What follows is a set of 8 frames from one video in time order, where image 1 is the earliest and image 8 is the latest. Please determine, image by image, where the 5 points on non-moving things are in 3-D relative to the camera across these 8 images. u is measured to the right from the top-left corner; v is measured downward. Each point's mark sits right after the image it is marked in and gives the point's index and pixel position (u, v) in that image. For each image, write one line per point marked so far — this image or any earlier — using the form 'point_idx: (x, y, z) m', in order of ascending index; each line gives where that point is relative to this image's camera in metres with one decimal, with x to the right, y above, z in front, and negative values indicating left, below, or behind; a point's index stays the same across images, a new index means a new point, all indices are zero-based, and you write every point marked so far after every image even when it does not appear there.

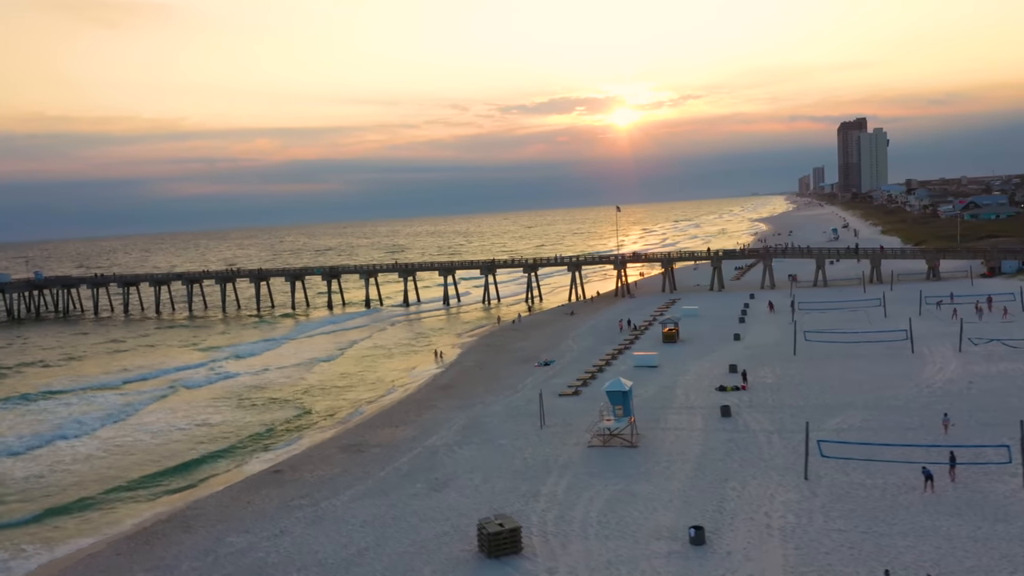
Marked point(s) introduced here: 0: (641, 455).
0: (+3.2, -4.1, +18.9) m
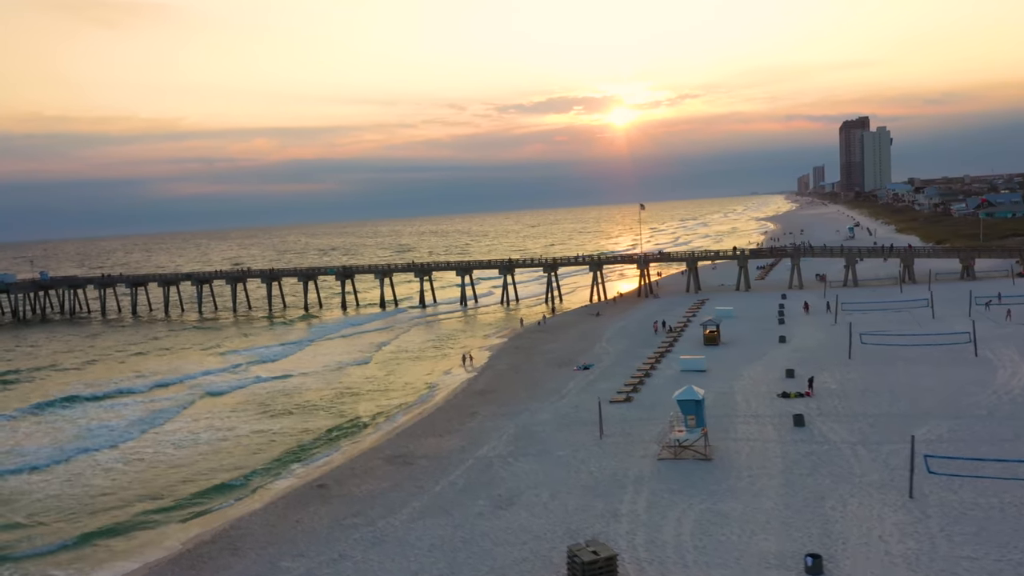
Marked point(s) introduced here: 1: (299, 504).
0: (+4.7, -4.1, +17.6) m
1: (-5.1, -5.1, +18.3) m
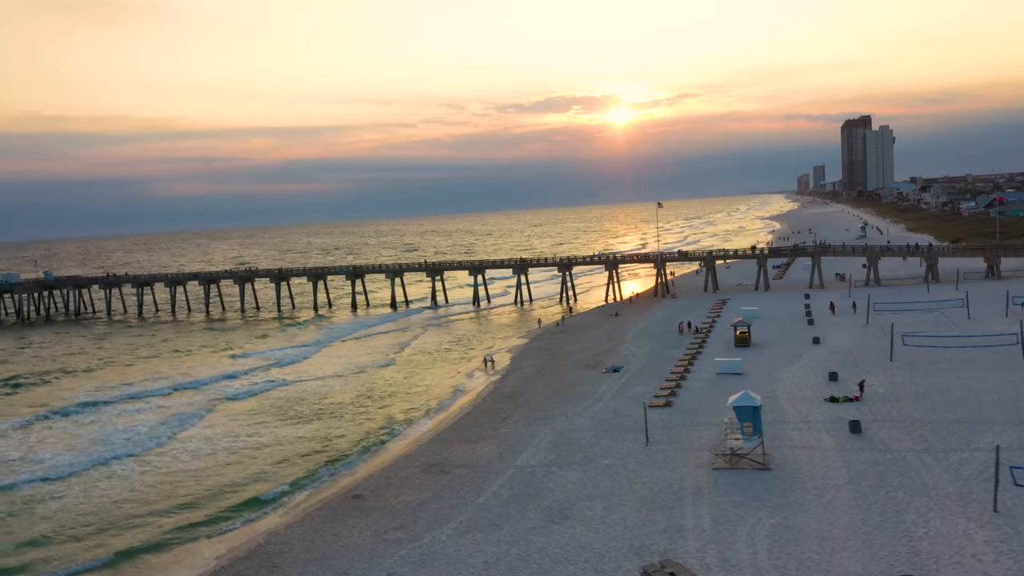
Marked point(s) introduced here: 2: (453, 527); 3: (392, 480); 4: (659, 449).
0: (+5.8, -4.1, +16.6) m
1: (-4.0, -5.1, +17.4) m
2: (-1.2, -5.0, +16.0) m
3: (-3.0, -4.9, +19.4) m
4: (+3.7, -4.0, +19.3) m
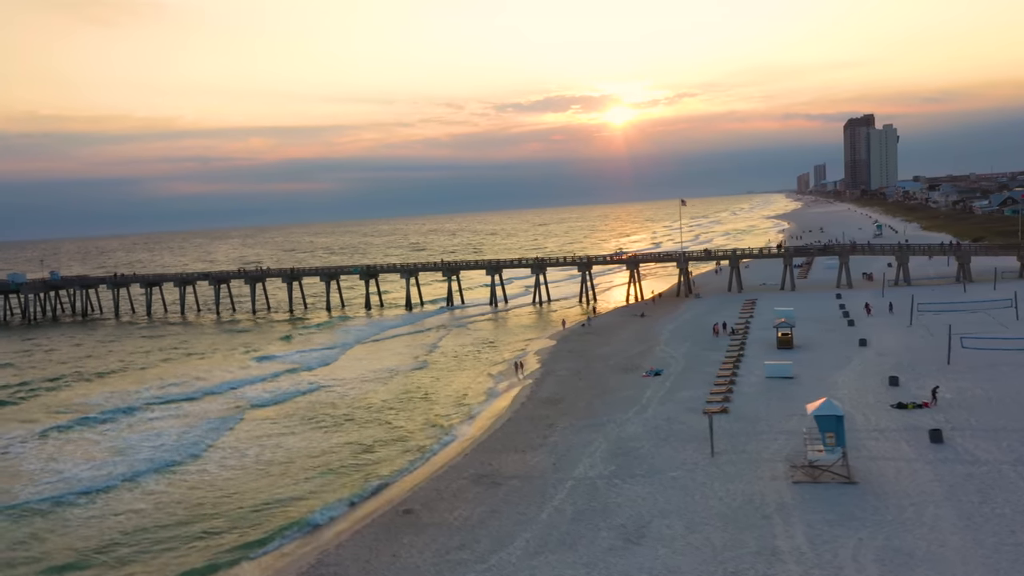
0: (+7.2, -4.1, +15.5) m
1: (-2.6, -5.2, +16.2) m
2: (+0.2, -5.0, +14.8) m
3: (-1.6, -4.9, +18.2) m
4: (+5.1, -4.0, +18.1) m
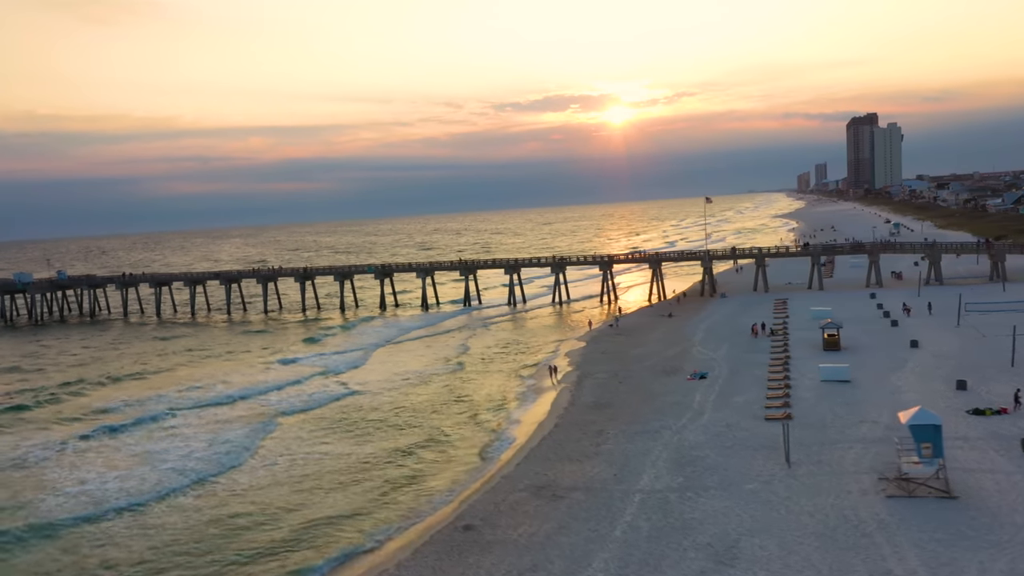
0: (+8.6, -4.1, +14.3) m
1: (-1.2, -5.2, +15.0) m
2: (+1.6, -5.0, +13.6) m
3: (-0.2, -4.9, +17.0) m
4: (+6.5, -4.0, +16.9) m
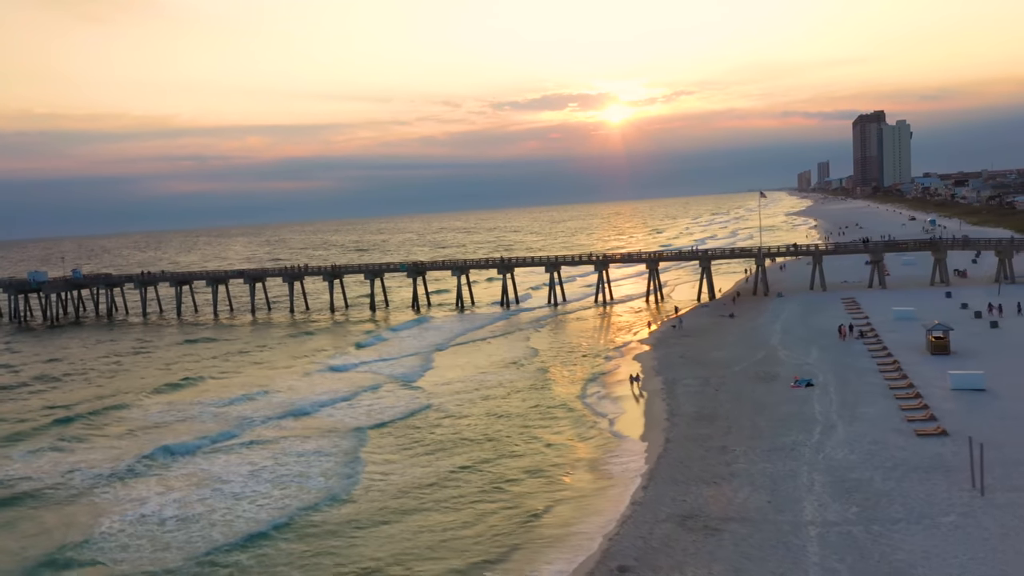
0: (+11.5, -4.1, +11.9) m
1: (+1.7, -5.1, +12.6) m
2: (+4.4, -4.9, +11.2) m
3: (+2.6, -4.8, +14.6) m
4: (+9.3, -4.0, +14.5) m
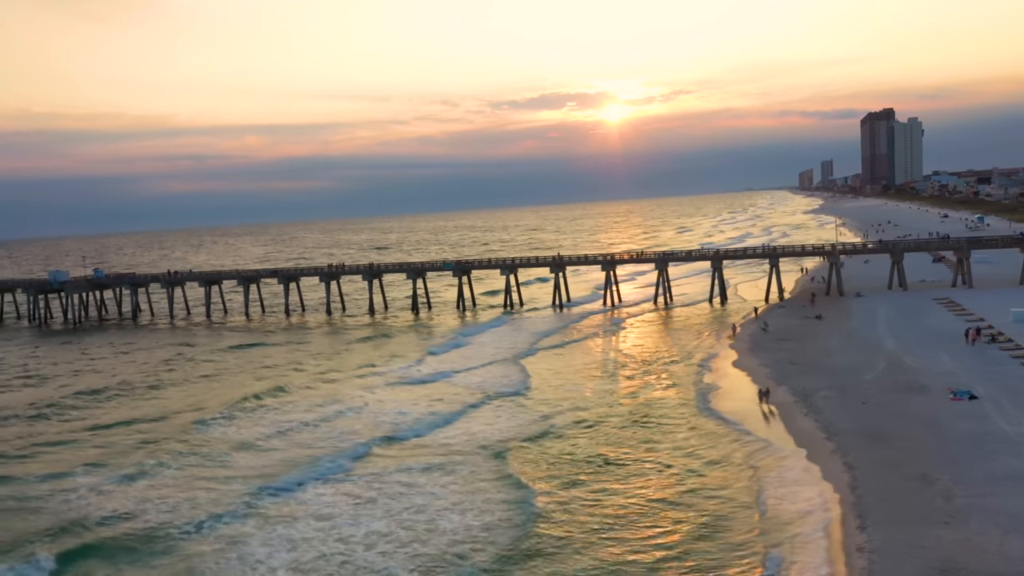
0: (+15.1, -4.1, +9.0) m
1: (+5.3, -5.1, +9.7) m
2: (+8.0, -5.0, +8.3) m
3: (+6.2, -4.8, +11.7) m
4: (+12.9, -4.0, +11.6) m
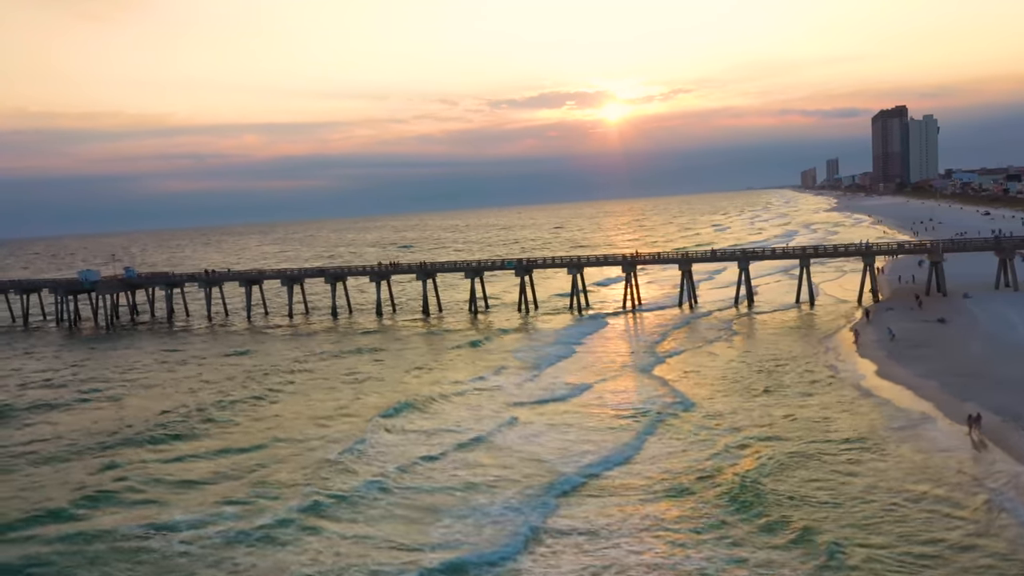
0: (+19.4, -4.1, +5.6) m
1: (+9.6, -5.2, +6.3) m
2: (+12.3, -5.0, +4.9) m
3: (+10.5, -4.9, +8.3) m
4: (+17.2, -4.1, +8.2) m
